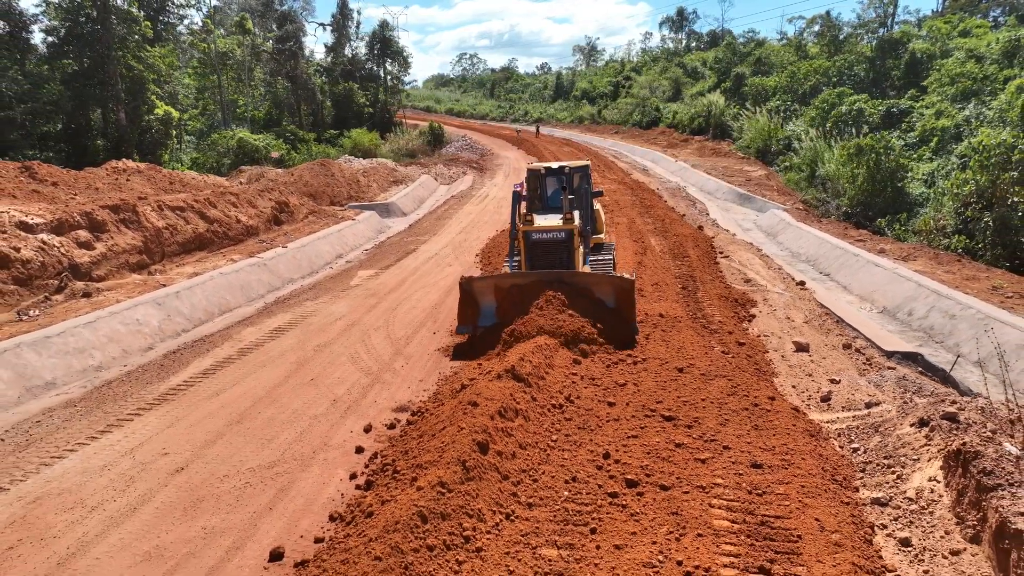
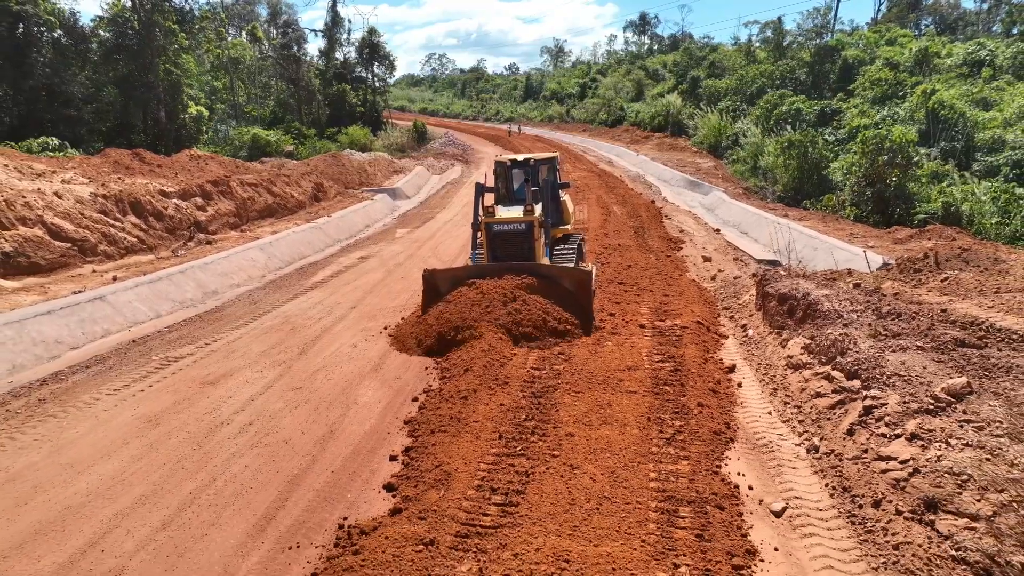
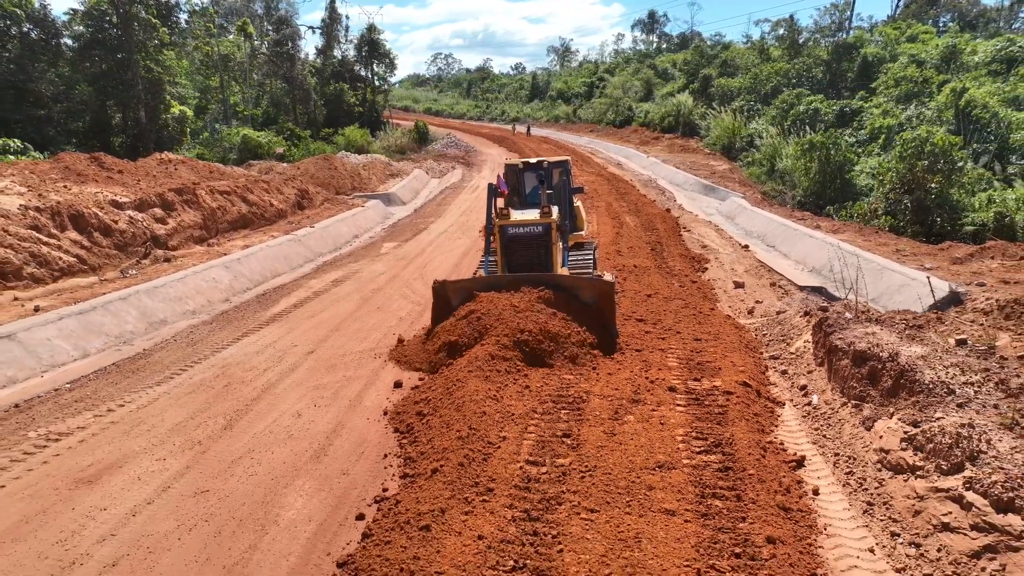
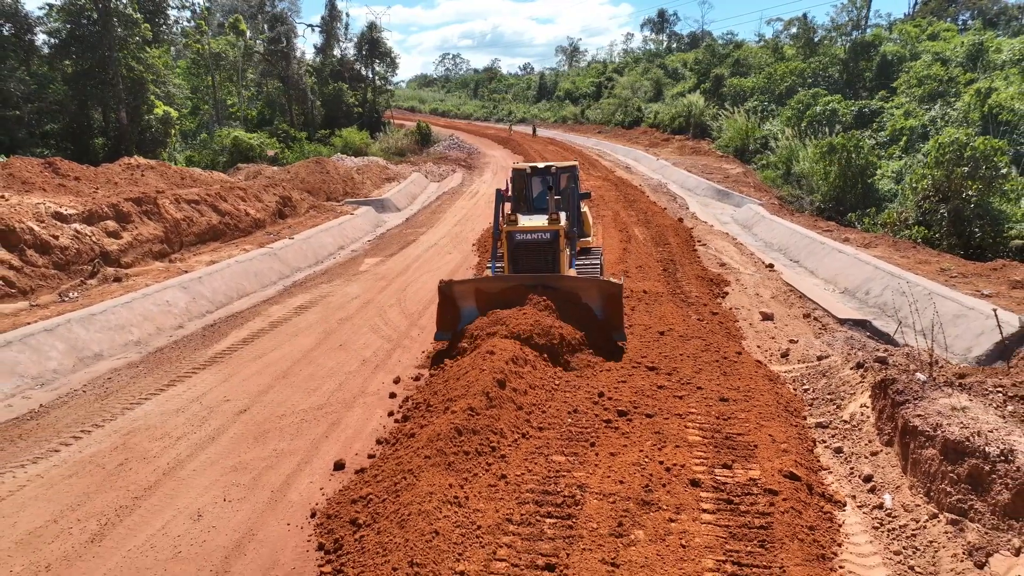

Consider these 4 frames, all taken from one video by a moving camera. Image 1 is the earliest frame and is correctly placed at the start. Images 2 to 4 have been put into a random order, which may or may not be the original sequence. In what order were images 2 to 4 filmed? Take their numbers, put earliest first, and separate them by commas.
4, 3, 2
